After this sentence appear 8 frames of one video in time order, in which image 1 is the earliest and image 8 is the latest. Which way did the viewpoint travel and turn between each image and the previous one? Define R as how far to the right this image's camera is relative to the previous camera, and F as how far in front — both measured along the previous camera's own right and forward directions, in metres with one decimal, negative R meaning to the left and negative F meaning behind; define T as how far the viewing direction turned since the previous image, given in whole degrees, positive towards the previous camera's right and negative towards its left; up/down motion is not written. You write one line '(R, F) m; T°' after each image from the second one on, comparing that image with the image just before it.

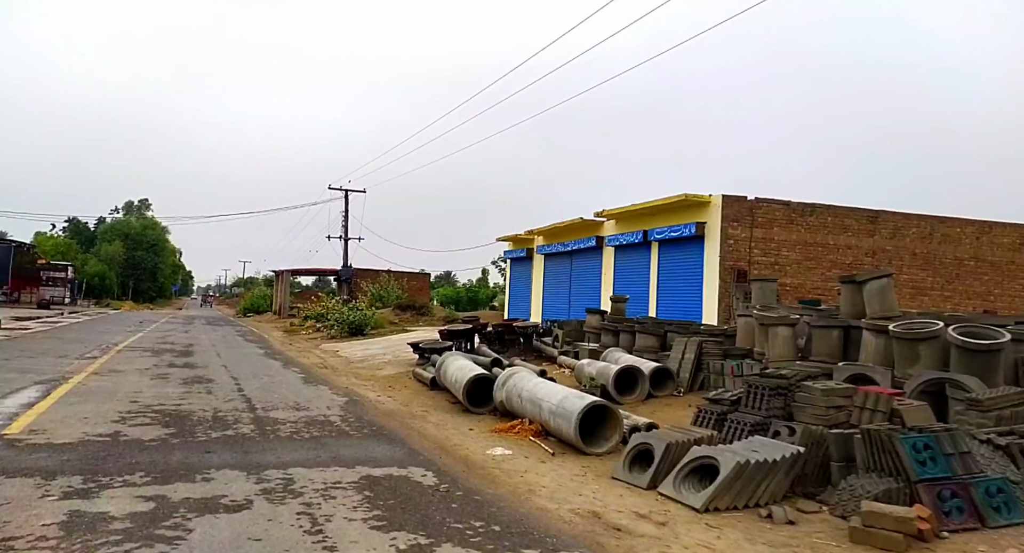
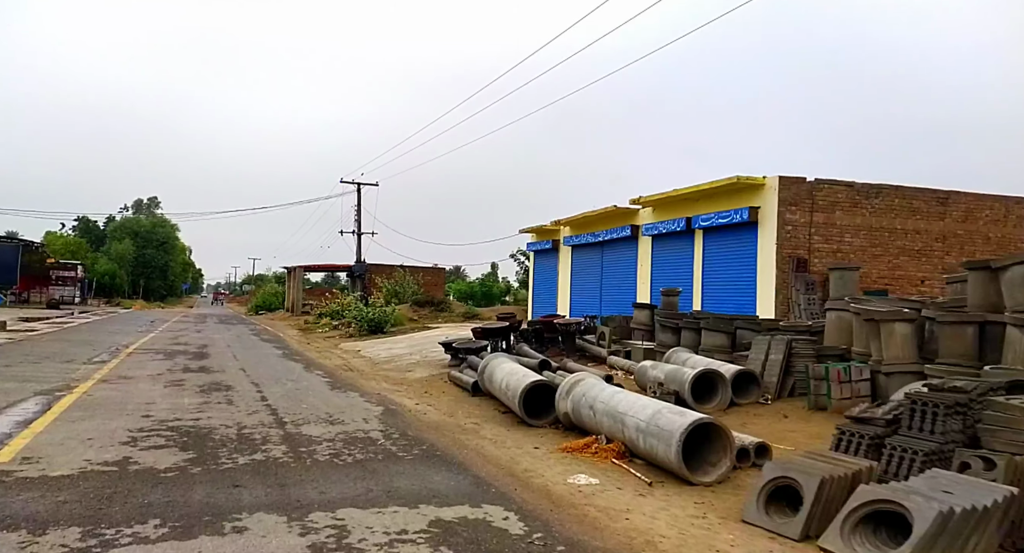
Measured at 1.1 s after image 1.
(-0.7, +1.2) m; -1°
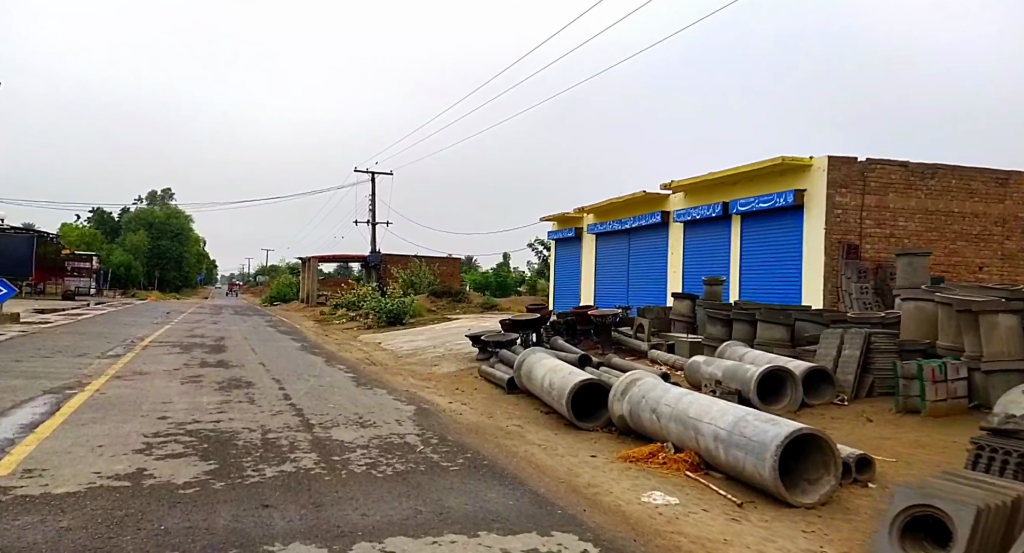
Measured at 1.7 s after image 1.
(-0.4, +0.8) m; -1°
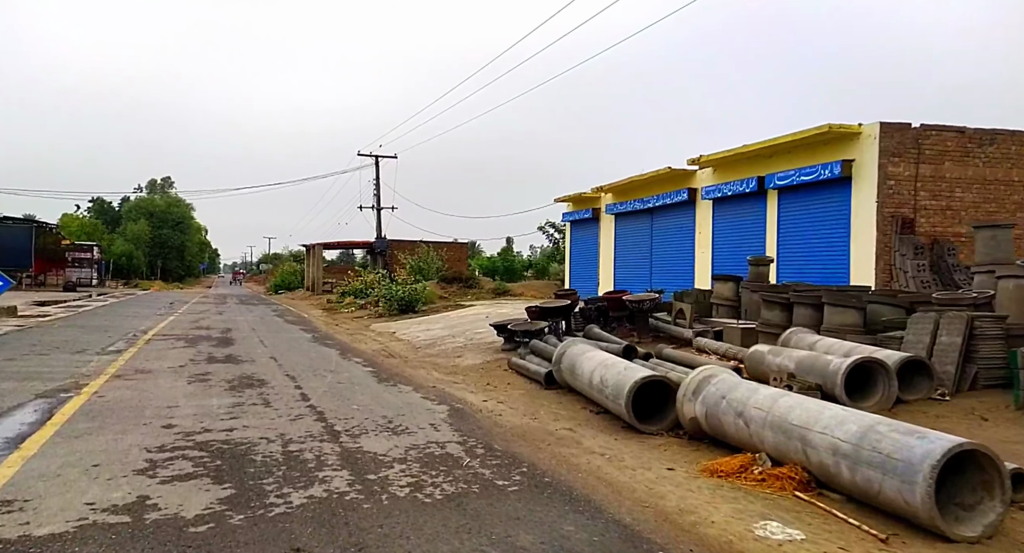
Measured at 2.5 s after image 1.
(-0.5, +0.9) m; 0°
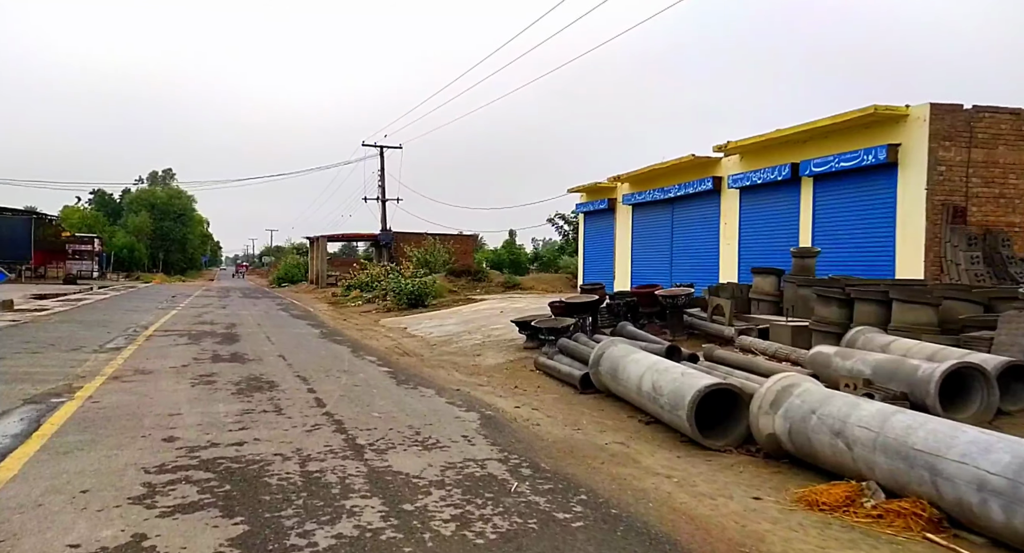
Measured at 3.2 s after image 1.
(-0.4, +0.8) m; 0°
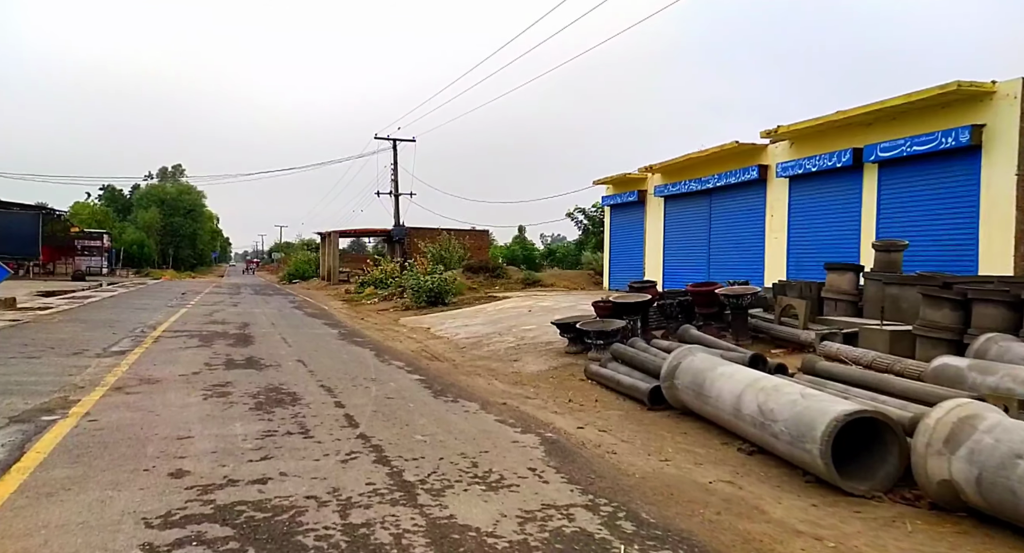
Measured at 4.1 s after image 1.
(-0.6, +1.1) m; -1°
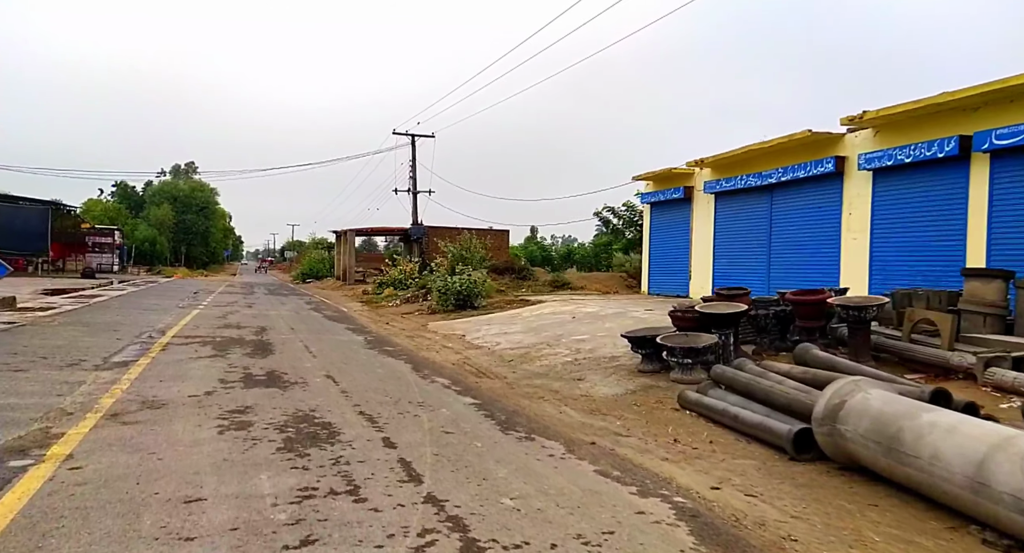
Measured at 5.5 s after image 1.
(-0.8, +1.6) m; -1°
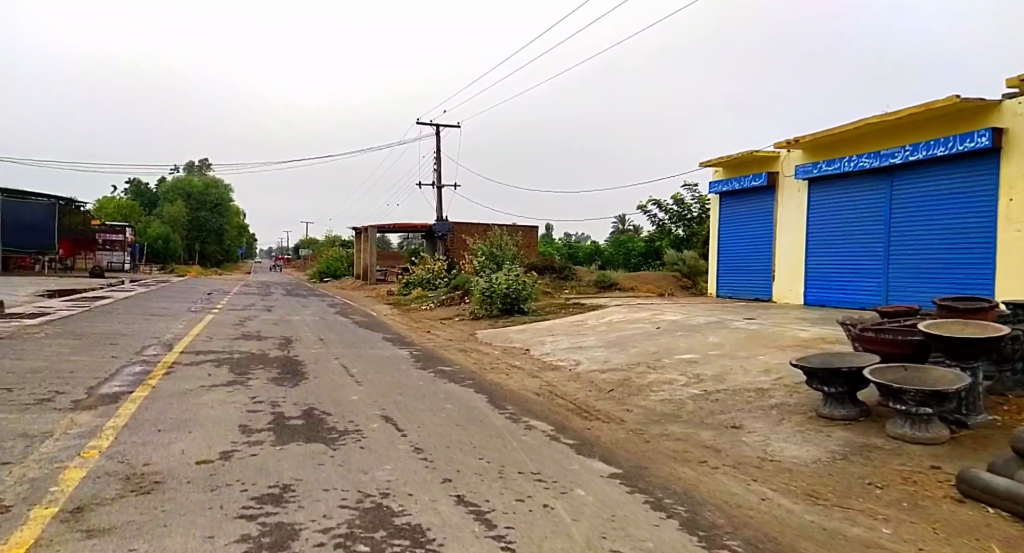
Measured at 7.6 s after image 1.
(-1.3, +2.7) m; -1°
